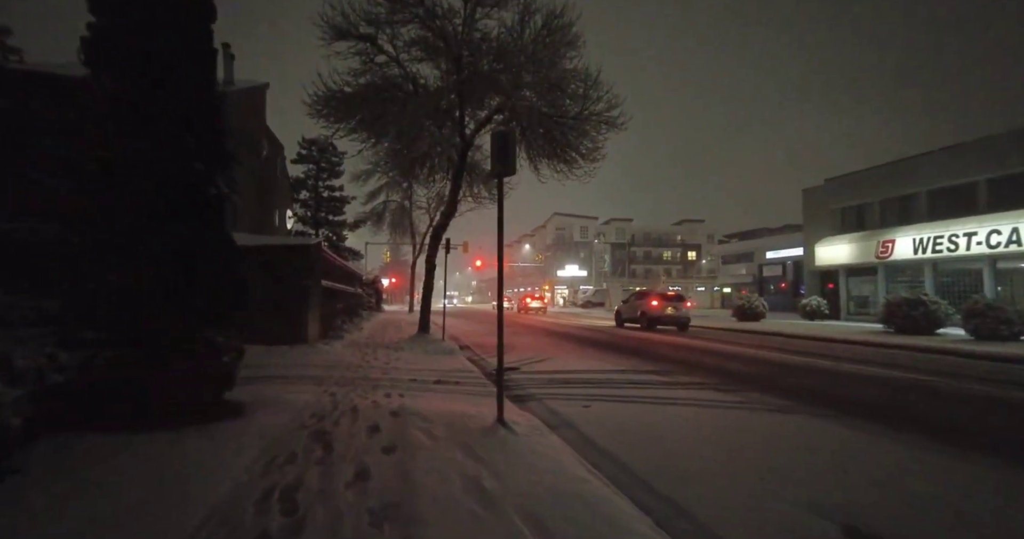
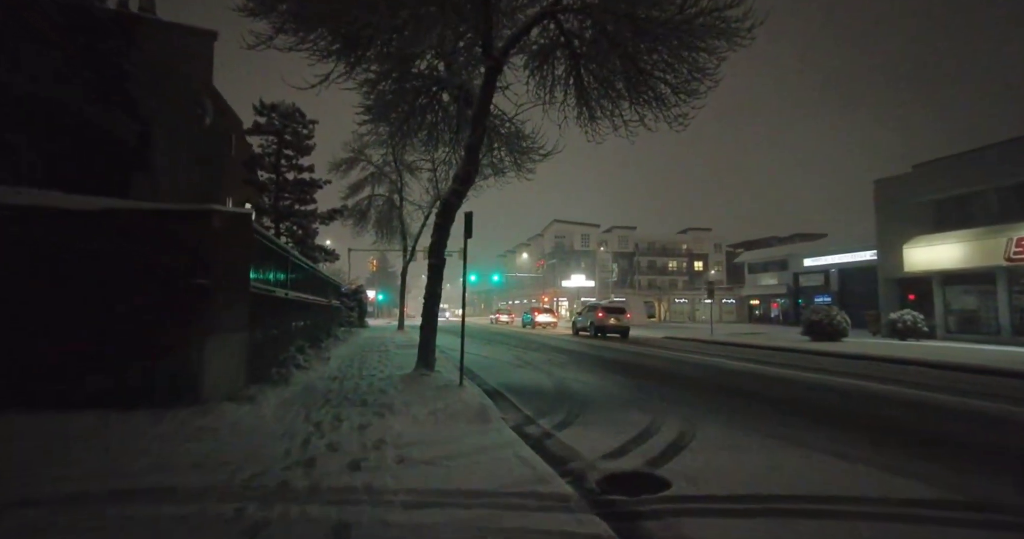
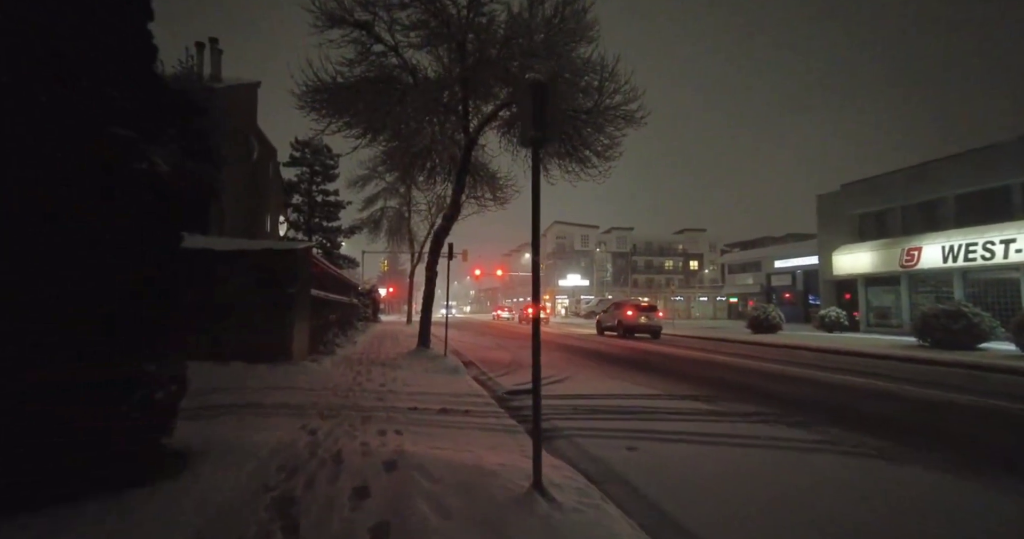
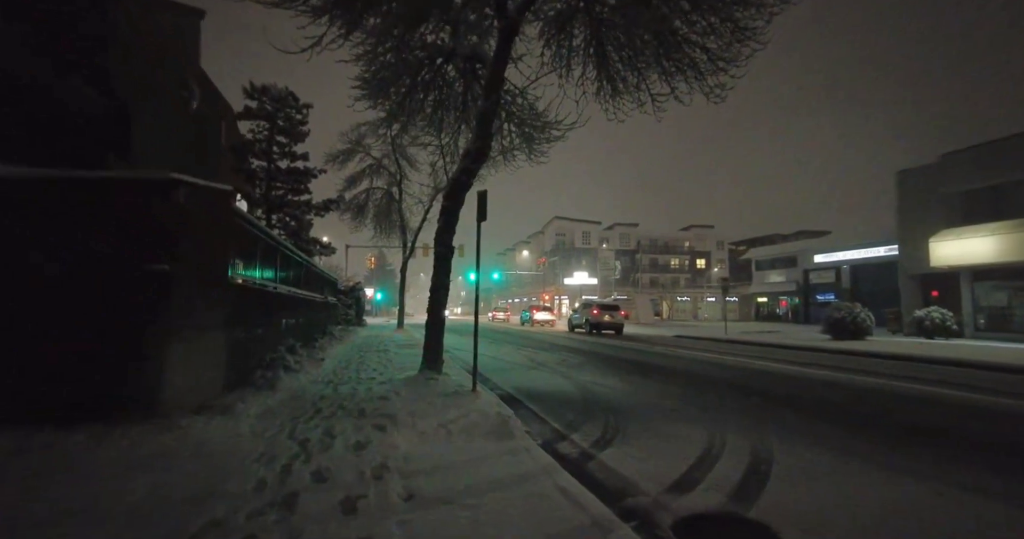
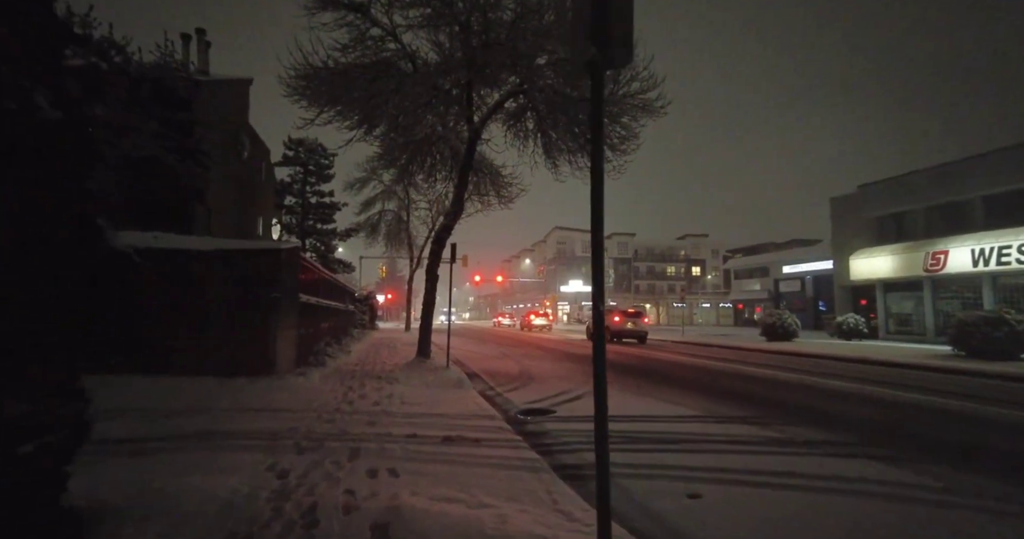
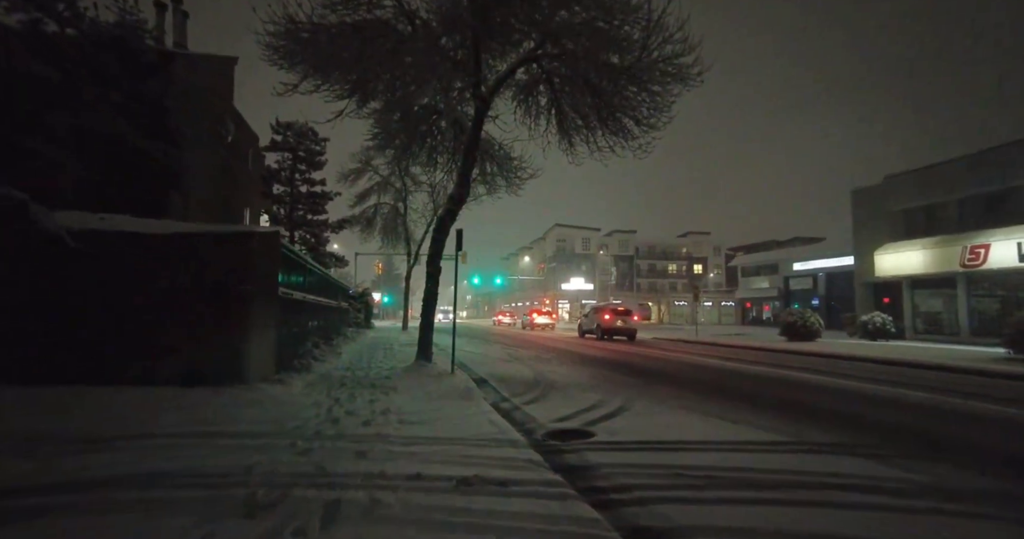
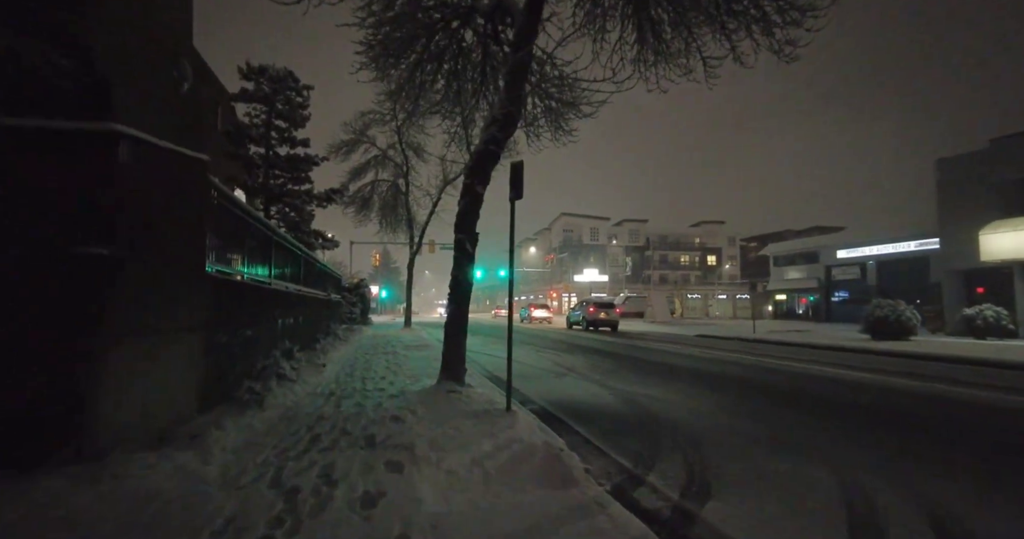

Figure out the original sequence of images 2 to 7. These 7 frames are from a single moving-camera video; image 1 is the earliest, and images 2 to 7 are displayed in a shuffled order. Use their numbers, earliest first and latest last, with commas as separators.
3, 5, 6, 2, 4, 7
